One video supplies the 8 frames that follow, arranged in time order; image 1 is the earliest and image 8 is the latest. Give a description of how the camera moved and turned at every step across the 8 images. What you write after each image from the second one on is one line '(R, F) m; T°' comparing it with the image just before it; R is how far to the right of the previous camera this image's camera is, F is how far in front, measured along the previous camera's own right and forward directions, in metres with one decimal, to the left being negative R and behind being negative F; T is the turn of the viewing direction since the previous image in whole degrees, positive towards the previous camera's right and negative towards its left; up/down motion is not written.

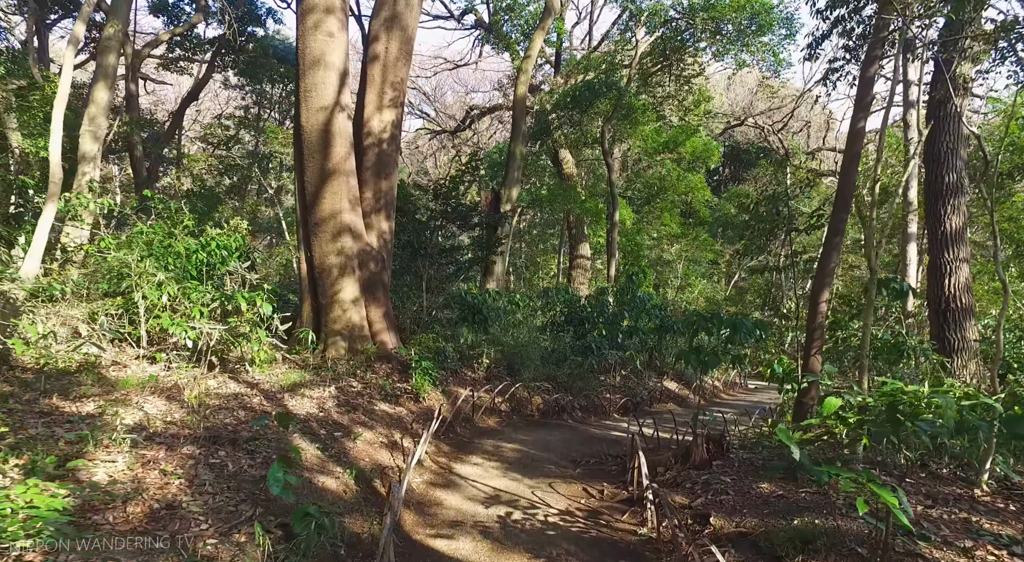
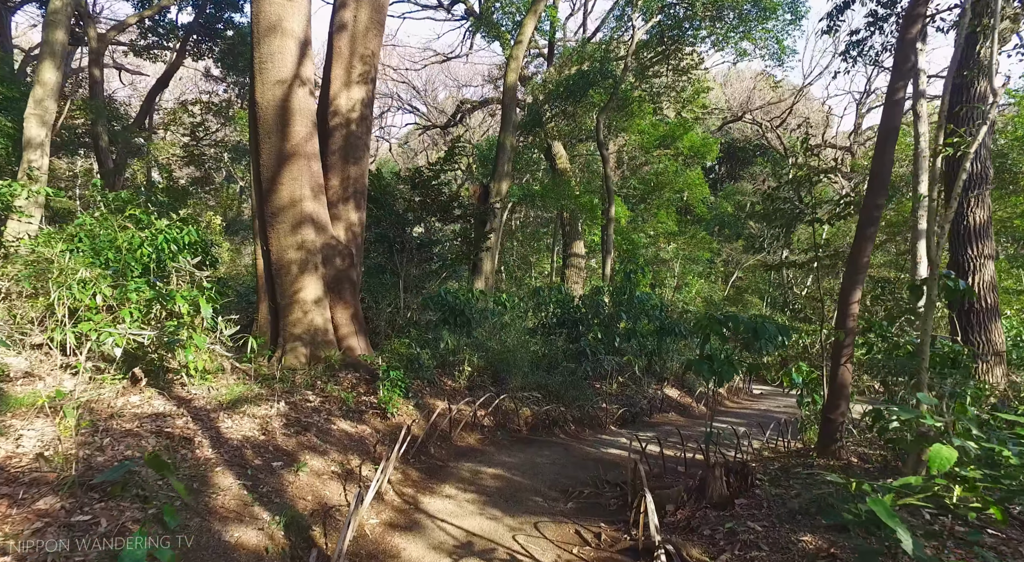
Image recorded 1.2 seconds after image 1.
(+0.1, +1.1) m; 0°
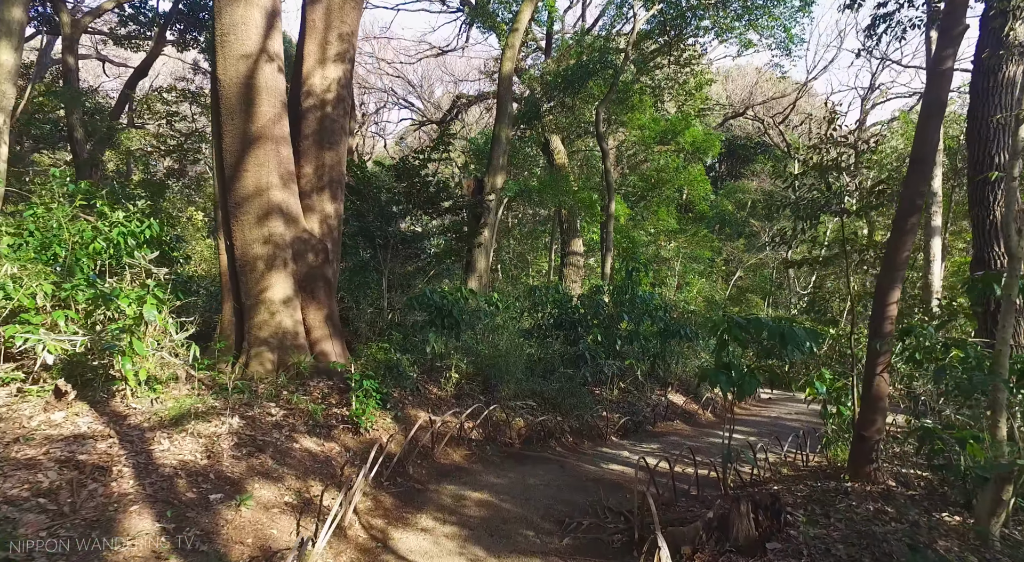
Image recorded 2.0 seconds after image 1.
(+0.1, +0.8) m; 0°
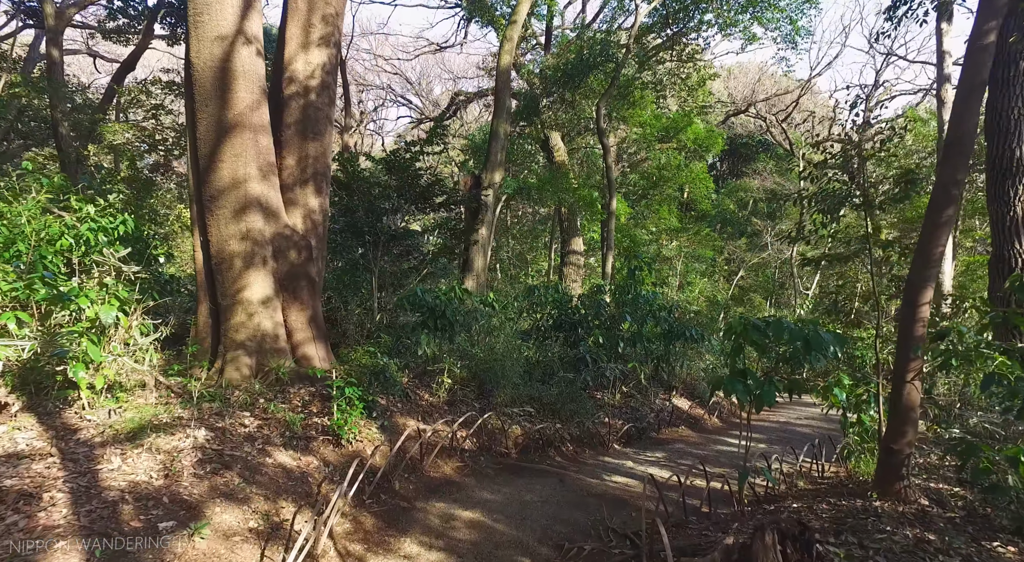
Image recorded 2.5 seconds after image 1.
(0.0, +0.5) m; 0°
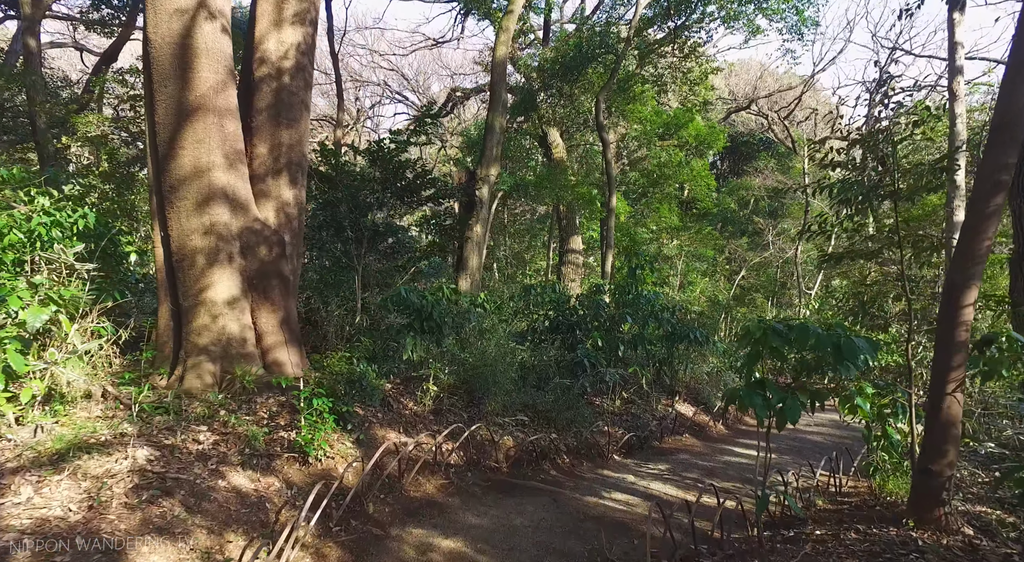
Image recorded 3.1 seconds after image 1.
(+0.1, +0.6) m; 0°
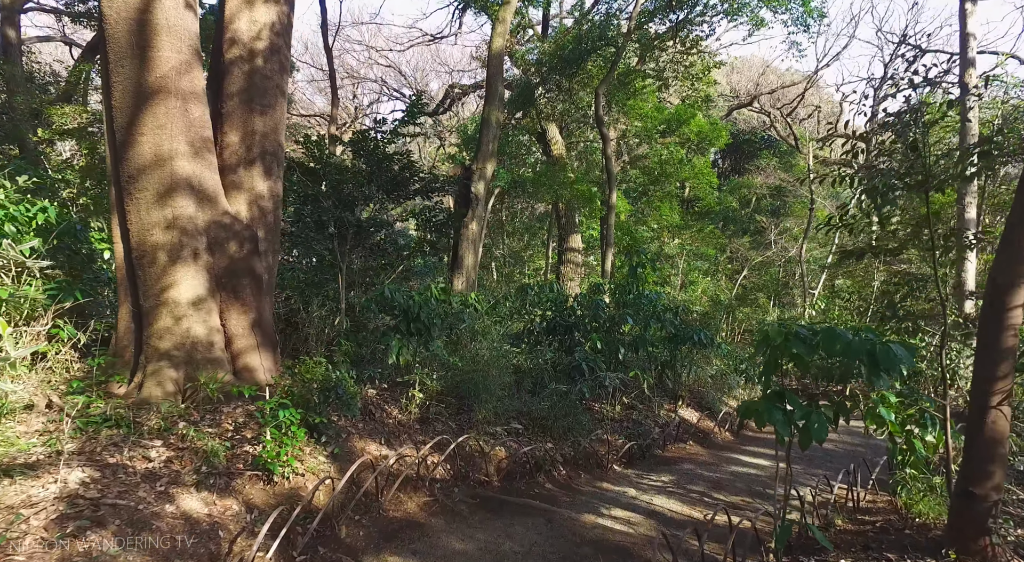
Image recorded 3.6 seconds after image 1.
(+0.1, +0.5) m; 0°
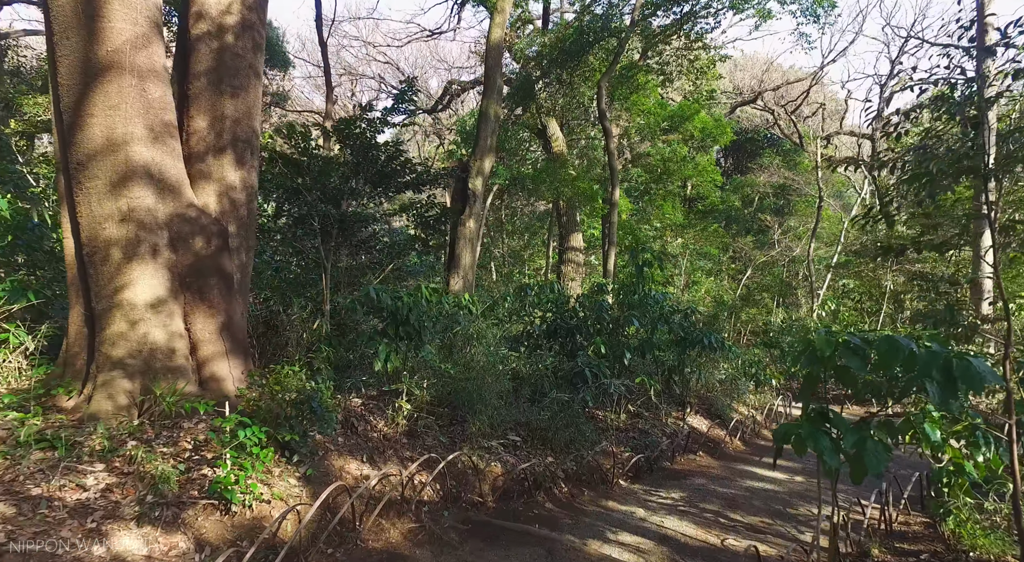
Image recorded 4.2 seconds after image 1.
(0.0, +0.6) m; 0°
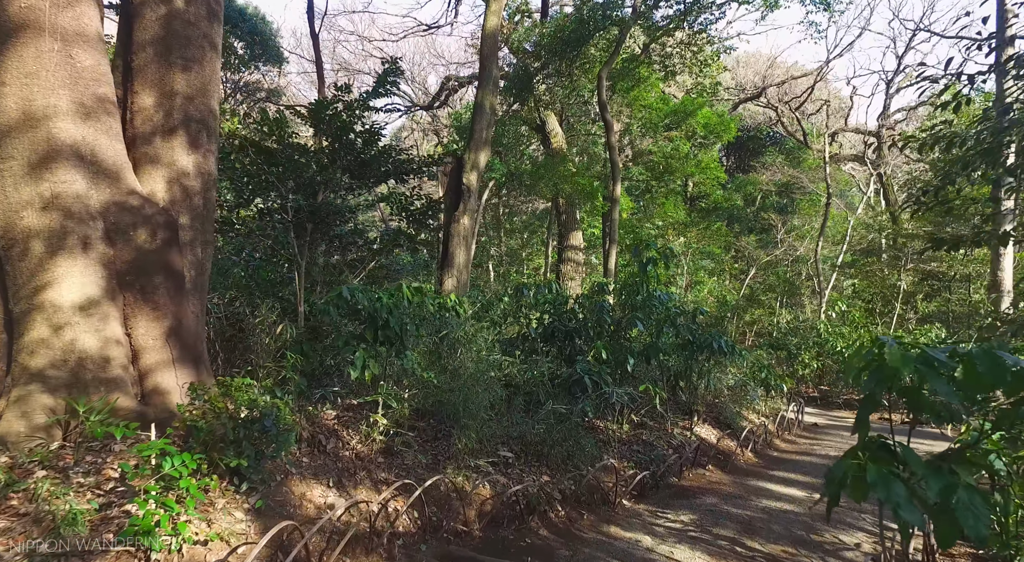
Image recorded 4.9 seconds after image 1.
(+0.1, +0.7) m; 0°
